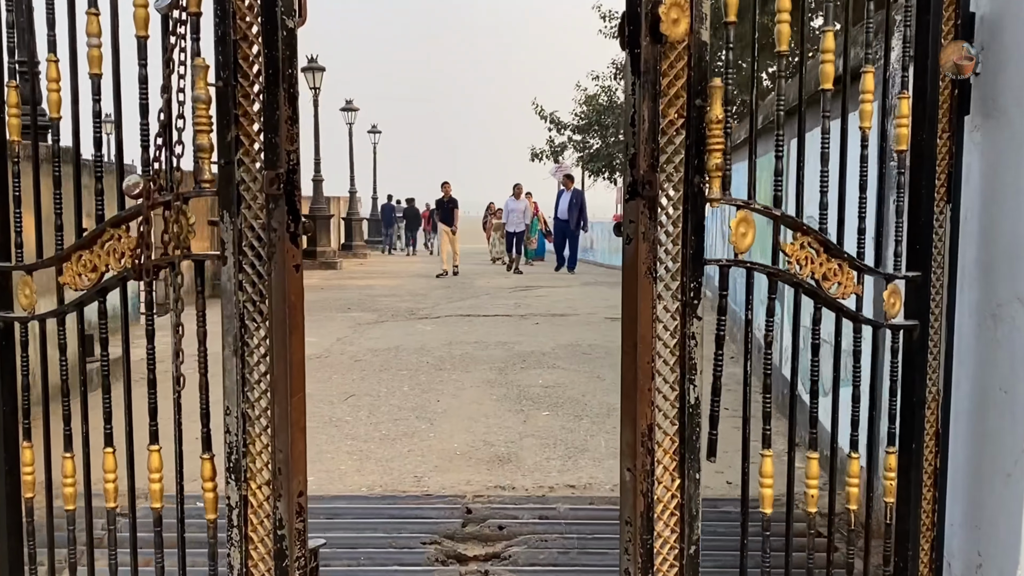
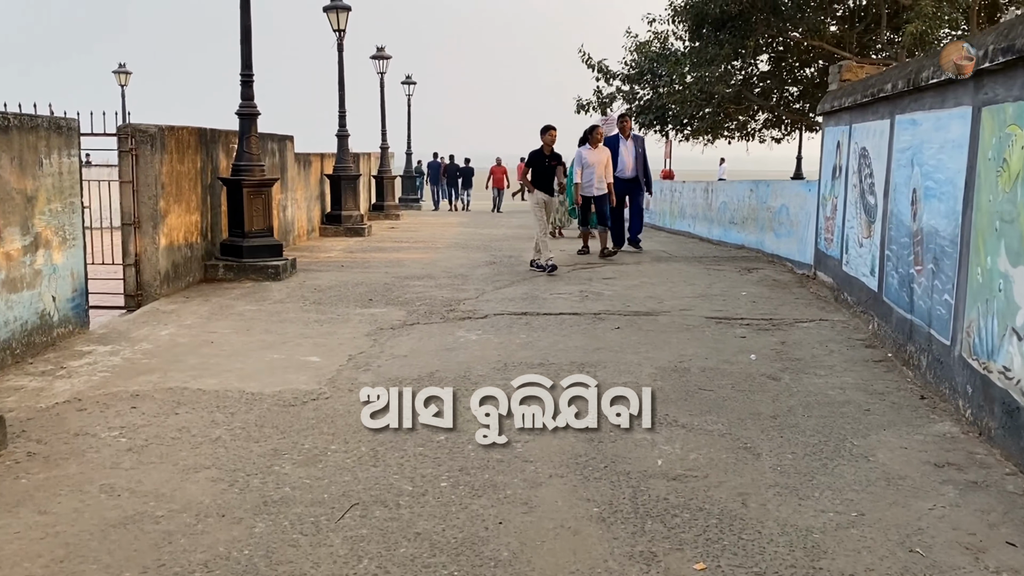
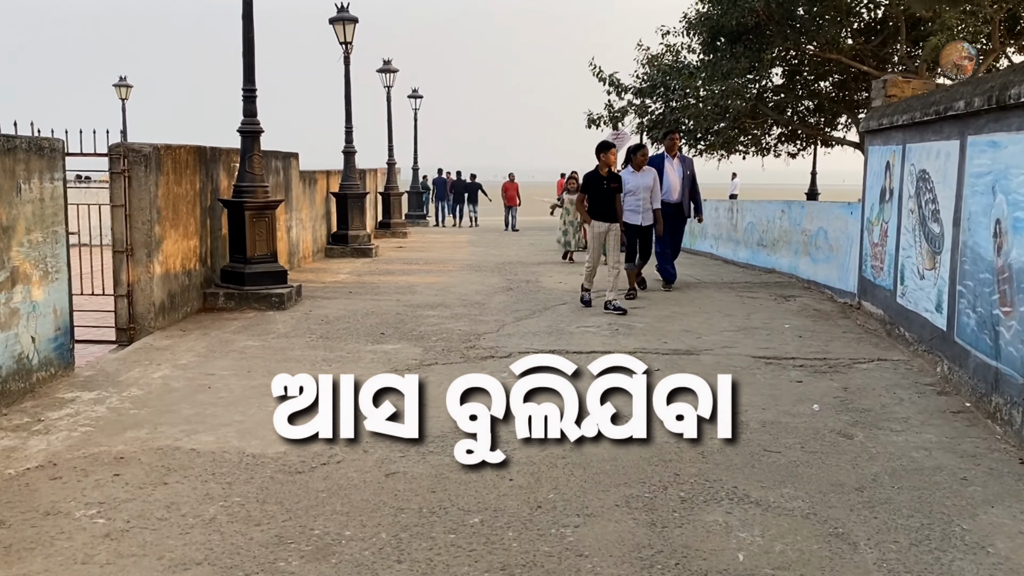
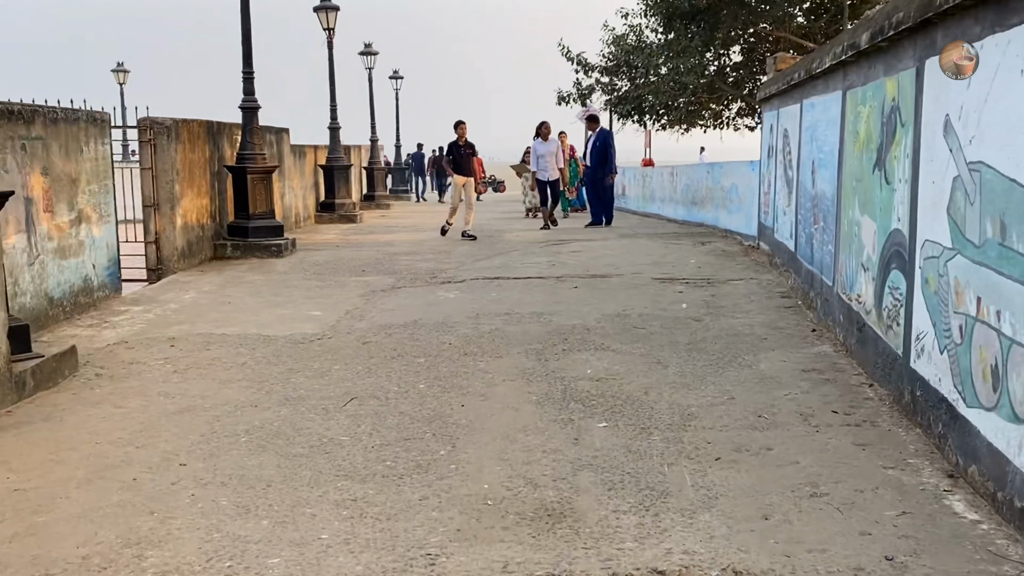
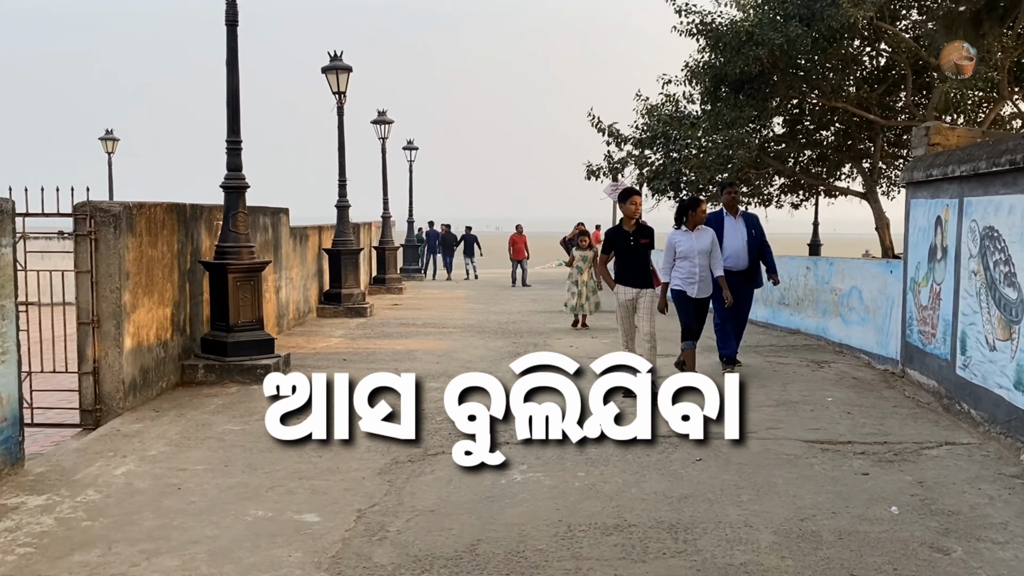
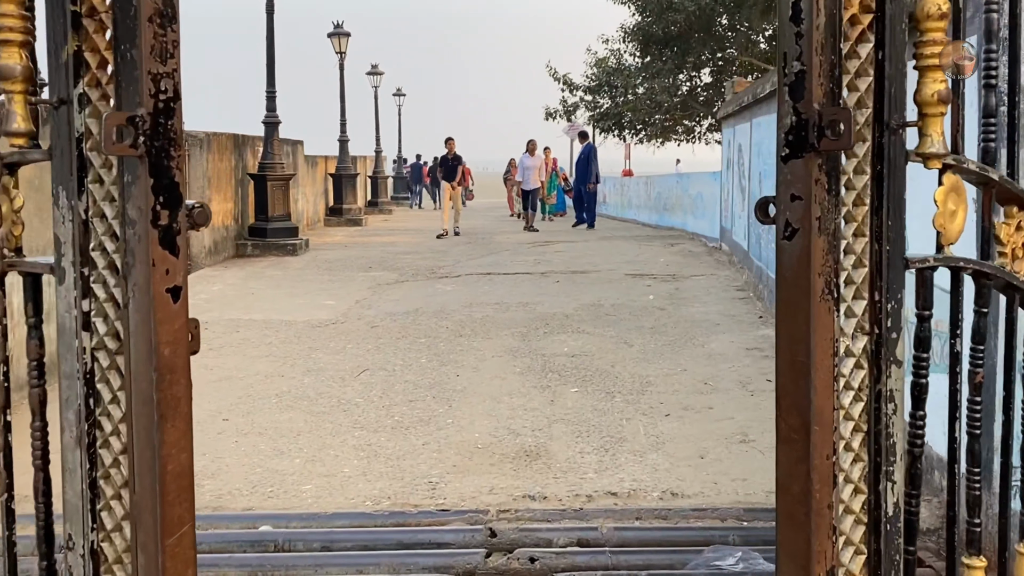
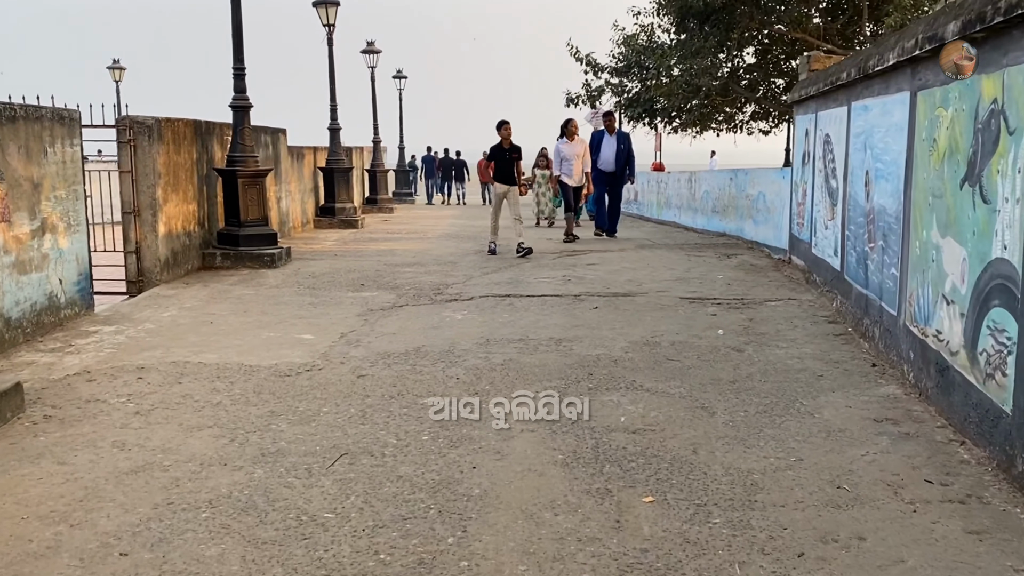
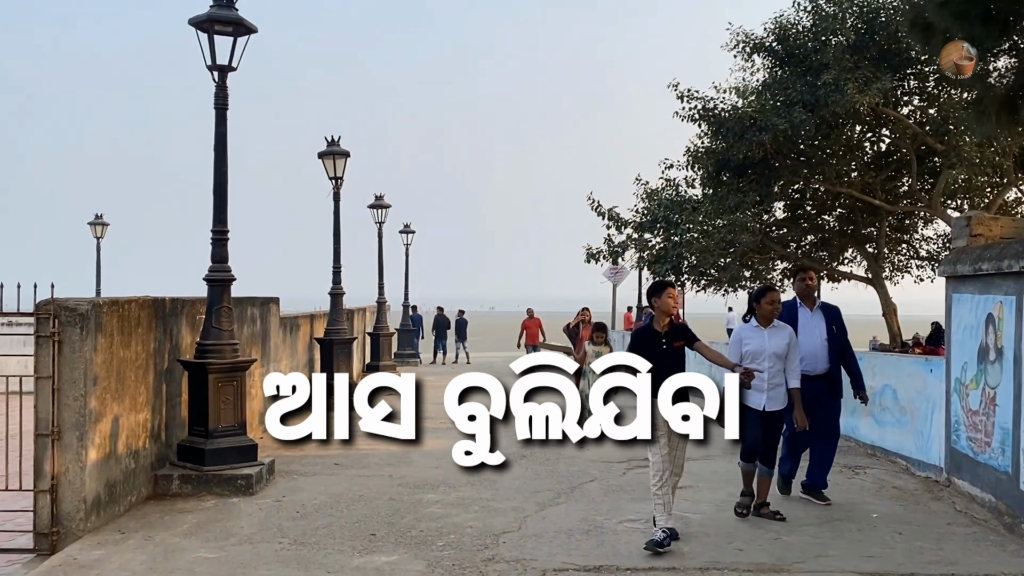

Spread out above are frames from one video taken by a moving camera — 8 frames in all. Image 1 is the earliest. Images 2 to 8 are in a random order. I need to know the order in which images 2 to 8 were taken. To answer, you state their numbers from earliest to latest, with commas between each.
6, 4, 7, 2, 3, 5, 8
